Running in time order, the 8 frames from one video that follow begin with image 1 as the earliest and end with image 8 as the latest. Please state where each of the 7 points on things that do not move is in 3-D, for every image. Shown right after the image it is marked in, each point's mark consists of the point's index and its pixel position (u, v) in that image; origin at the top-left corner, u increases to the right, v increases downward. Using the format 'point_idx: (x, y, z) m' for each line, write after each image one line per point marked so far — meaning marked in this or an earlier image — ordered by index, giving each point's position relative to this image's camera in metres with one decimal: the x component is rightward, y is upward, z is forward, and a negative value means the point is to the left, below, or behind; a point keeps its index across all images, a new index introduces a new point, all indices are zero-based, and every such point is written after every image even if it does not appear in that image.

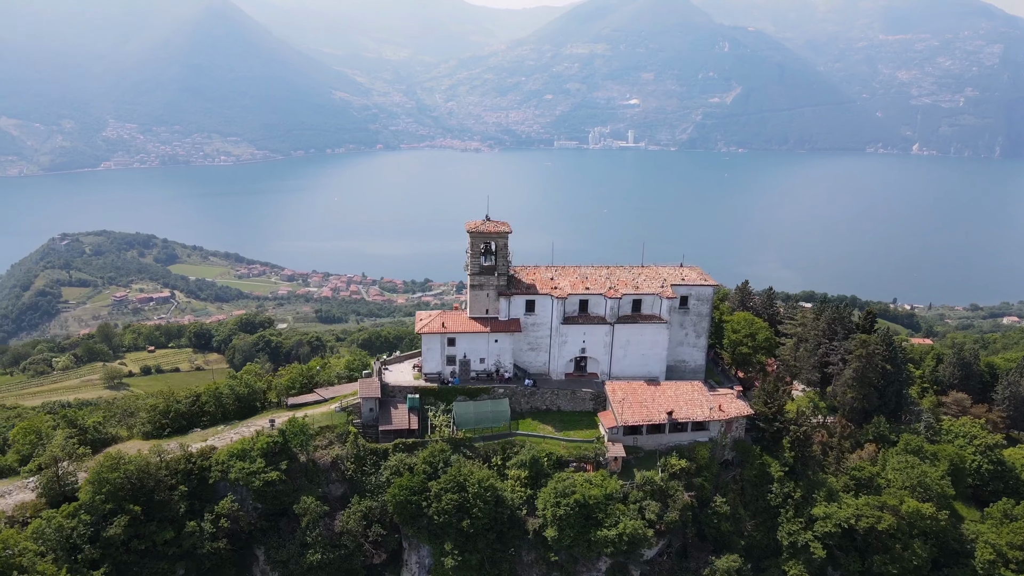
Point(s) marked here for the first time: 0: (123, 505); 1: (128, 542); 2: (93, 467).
0: (-10.5, -5.8, +19.7) m
1: (-10.2, -6.7, +19.6) m
2: (-11.4, -4.7, +20.0) m
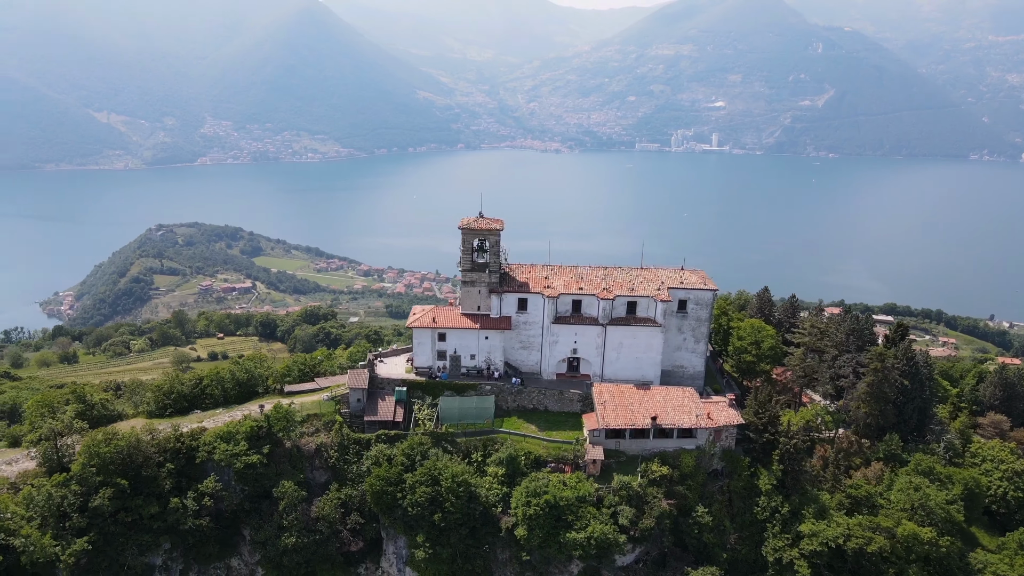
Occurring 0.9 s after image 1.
0: (-11.3, -5.4, +20.8) m
1: (-11.1, -6.3, +20.6) m
2: (-12.2, -4.3, +21.1) m
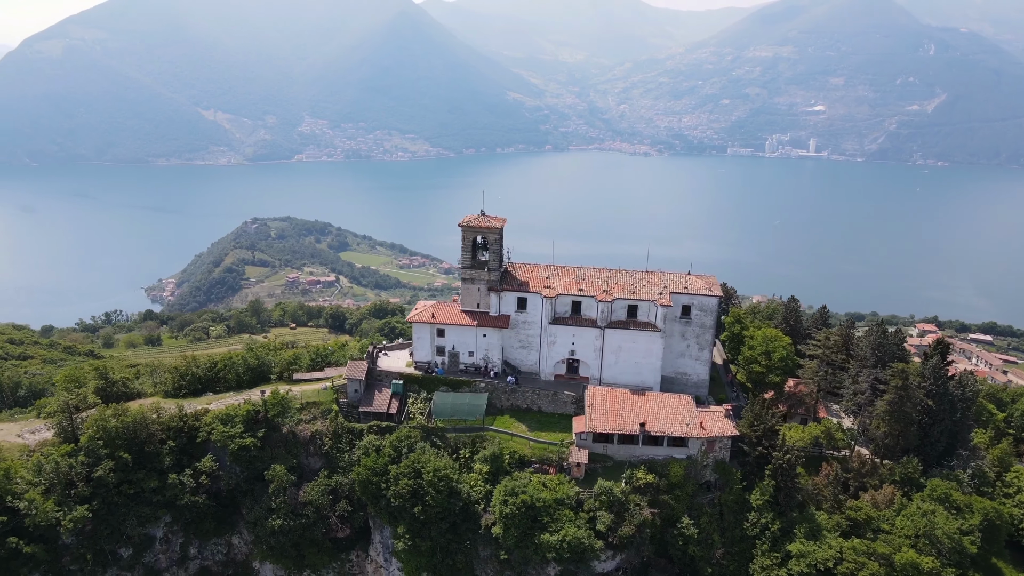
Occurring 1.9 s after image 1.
0: (-11.9, -4.9, +22.1) m
1: (-11.7, -5.8, +21.9) m
2: (-12.6, -3.8, +22.5) m
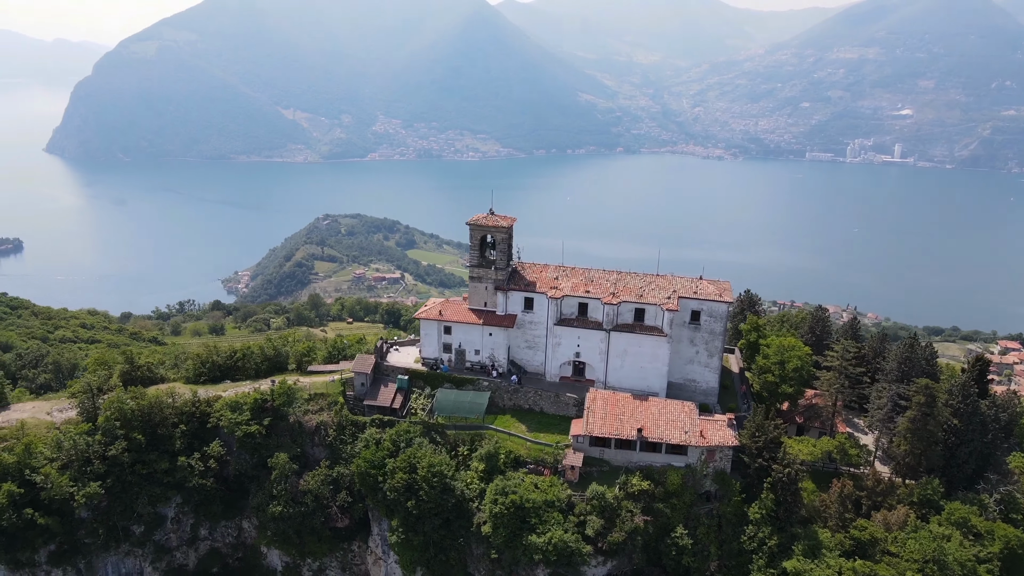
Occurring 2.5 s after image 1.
0: (-11.9, -4.5, +23.1) m
1: (-11.8, -5.5, +22.9) m
2: (-12.6, -3.4, +23.6) m
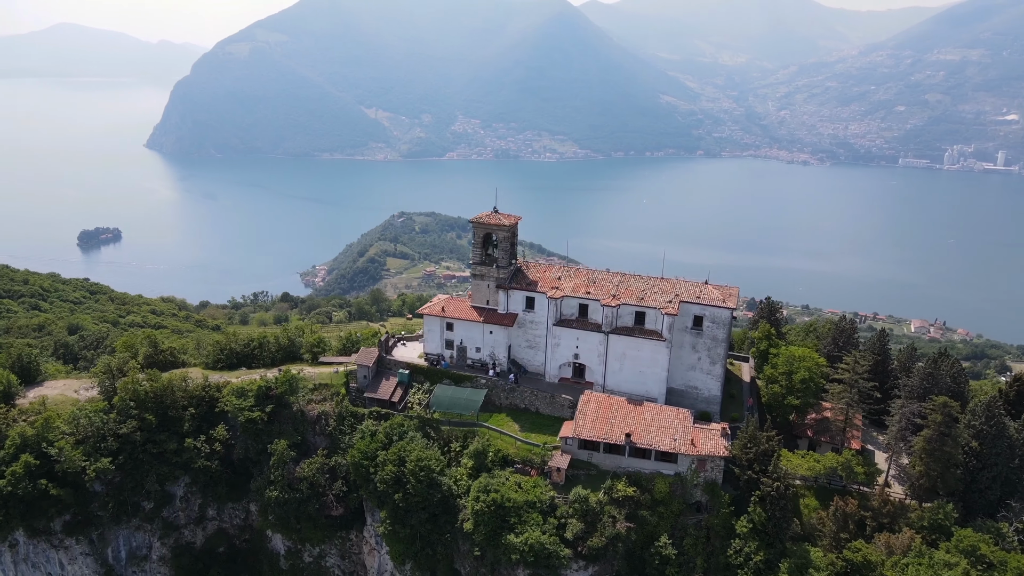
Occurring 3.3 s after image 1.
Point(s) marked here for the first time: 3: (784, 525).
0: (-12.1, -4.1, +24.2) m
1: (-12.0, -5.1, +24.0) m
2: (-12.7, -2.9, +24.7) m
3: (+7.4, -6.4, +19.9) m
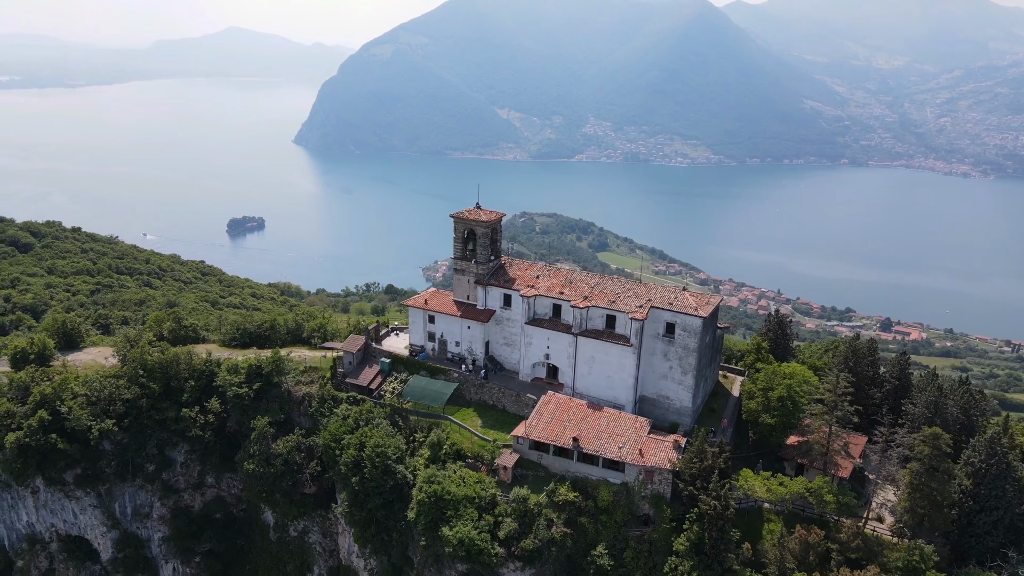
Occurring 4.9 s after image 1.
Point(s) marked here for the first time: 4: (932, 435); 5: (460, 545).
0: (-12.9, -3.3, +26.2) m
1: (-12.9, -4.3, +26.0) m
2: (-13.3, -2.1, +26.9) m
3: (+5.5, -6.6, +18.8) m
4: (+11.1, -3.9, +19.7) m
5: (-1.4, -6.9, +19.8) m
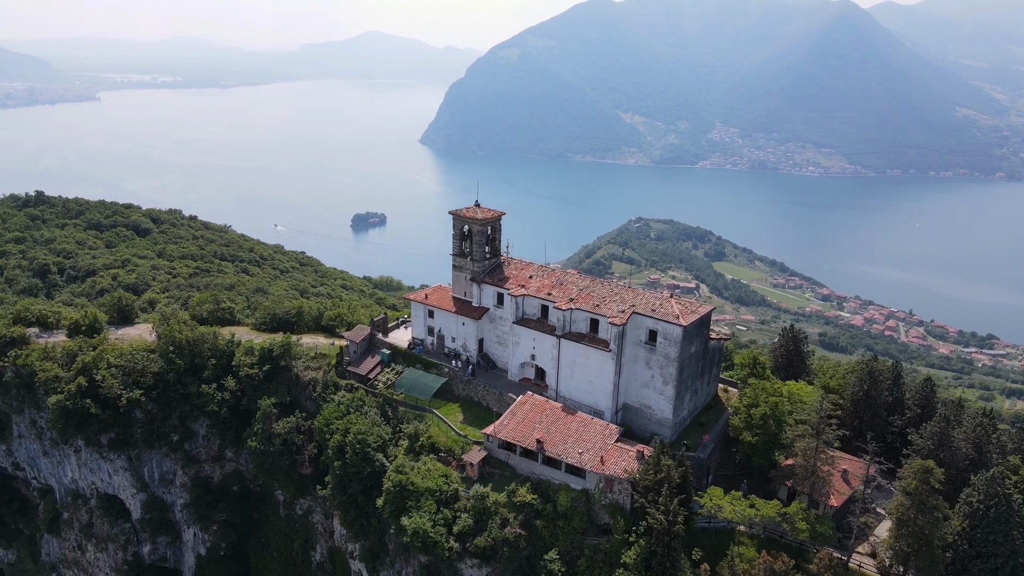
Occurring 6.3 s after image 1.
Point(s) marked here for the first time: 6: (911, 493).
0: (-12.8, -2.7, +28.2) m
1: (-12.9, -3.6, +28.0) m
2: (-13.1, -1.5, +28.9) m
3: (+4.1, -6.8, +18.1) m
4: (+9.9, -4.4, +18.1) m
5: (-2.7, -6.7, +20.1) m
6: (+10.0, -5.2, +18.6) m
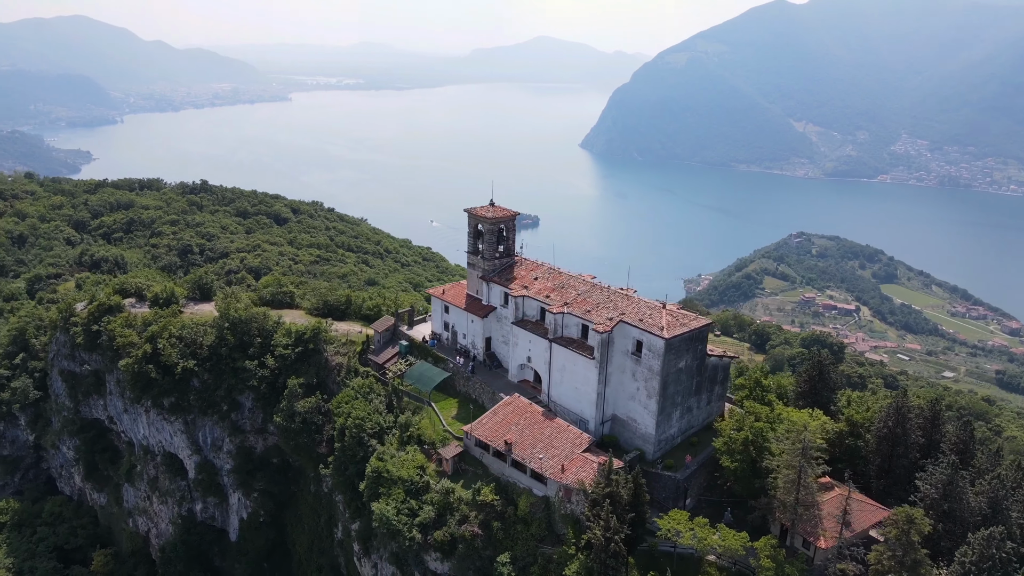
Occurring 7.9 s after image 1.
0: (-11.7, -1.9, +30.6) m
1: (-11.9, -2.9, +30.4) m
2: (-11.8, -0.7, +31.4) m
3: (+2.5, -7.0, +17.3) m
4: (+8.3, -5.0, +16.1) m
5: (-3.7, -6.5, +20.6) m
6: (+8.5, -5.8, +16.6) m
